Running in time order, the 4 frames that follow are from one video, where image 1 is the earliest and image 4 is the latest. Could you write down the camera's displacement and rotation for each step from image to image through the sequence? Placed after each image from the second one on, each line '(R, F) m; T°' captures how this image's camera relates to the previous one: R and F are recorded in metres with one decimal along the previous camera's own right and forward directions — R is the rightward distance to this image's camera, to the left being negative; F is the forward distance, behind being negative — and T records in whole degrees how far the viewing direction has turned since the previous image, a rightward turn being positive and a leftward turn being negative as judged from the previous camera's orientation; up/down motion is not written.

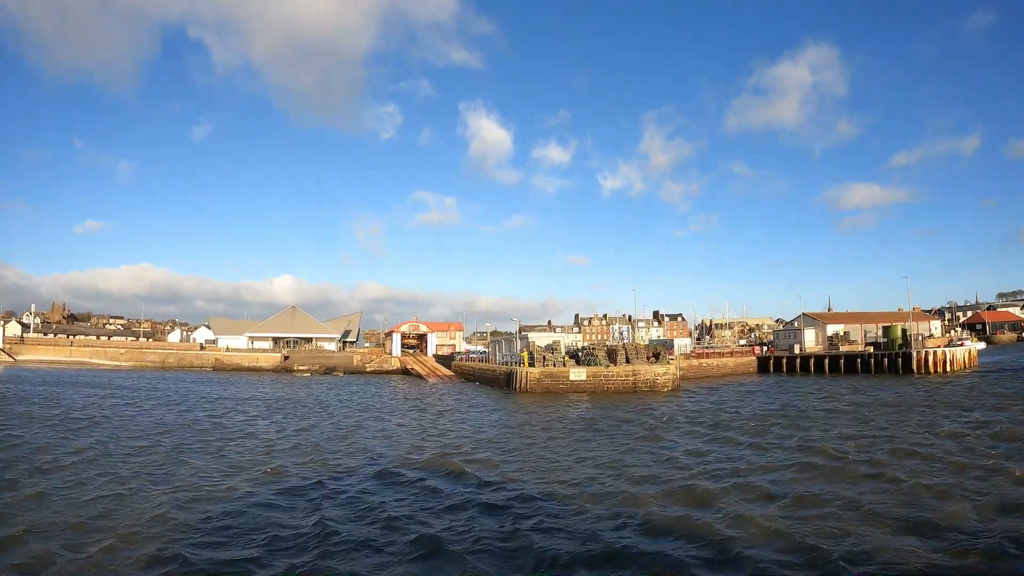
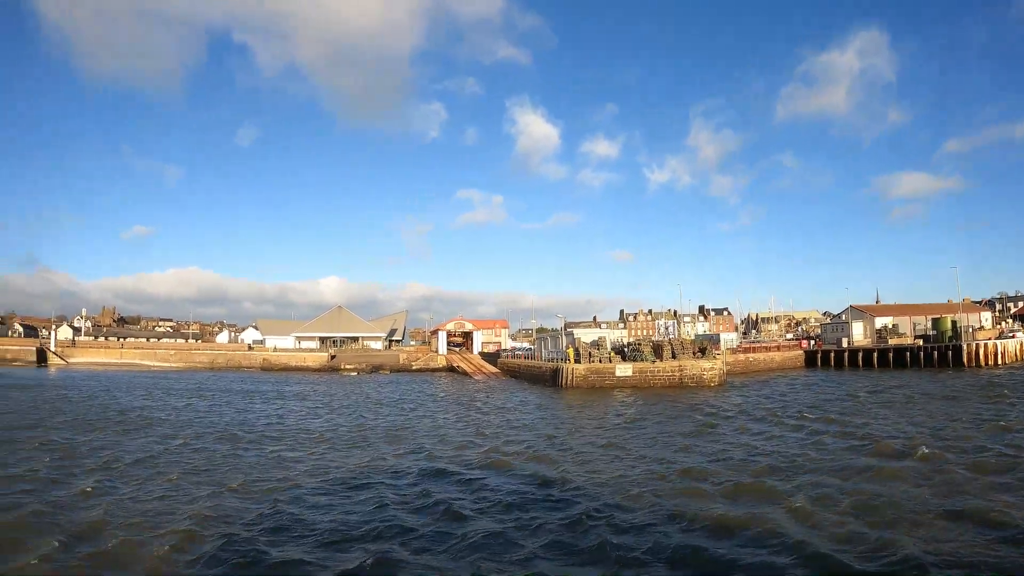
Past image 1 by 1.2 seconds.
(-0.7, +0.1) m; -2°
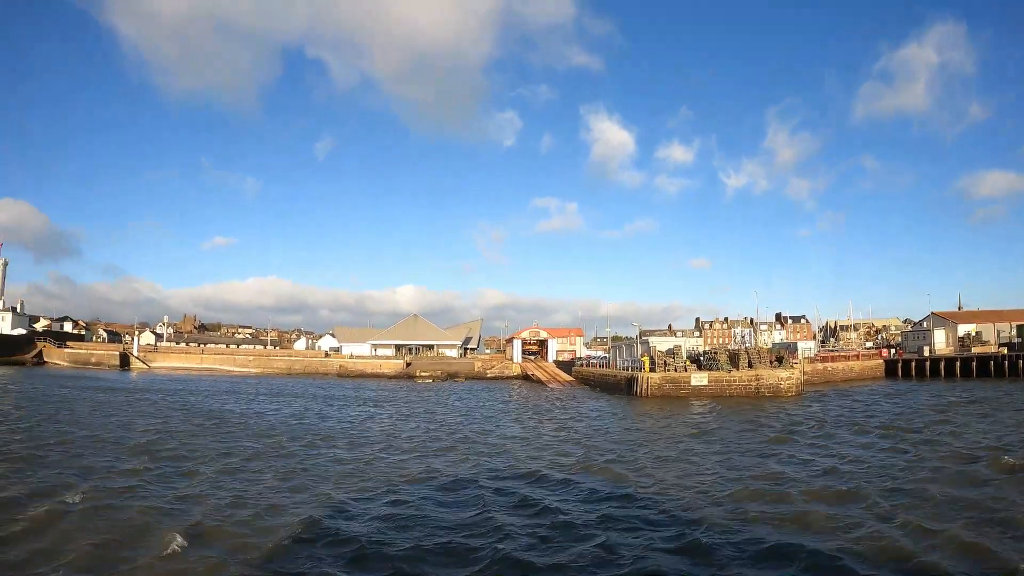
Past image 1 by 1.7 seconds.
(-1.2, -0.1) m; -4°
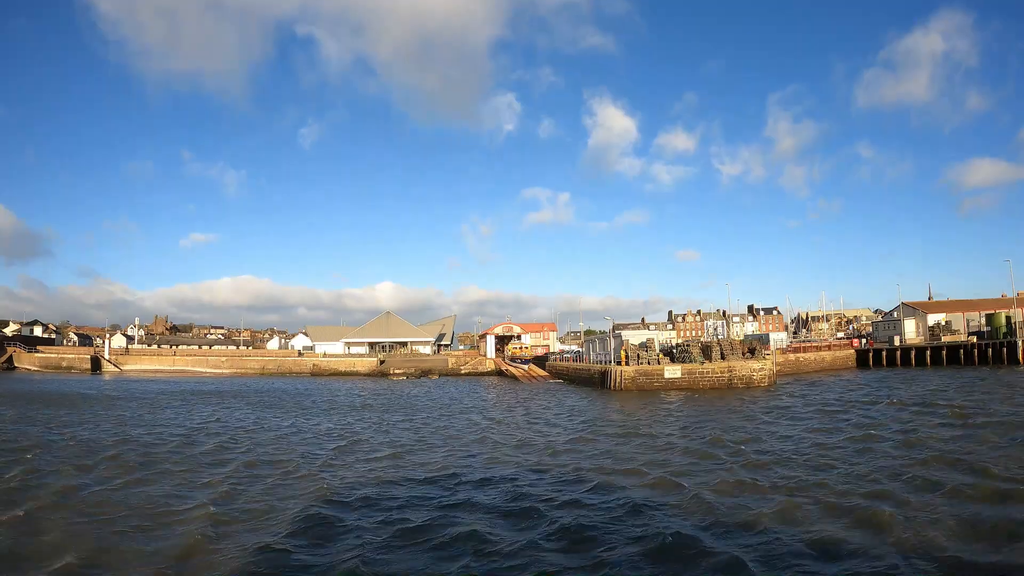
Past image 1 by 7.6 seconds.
(+0.5, +0.1) m; +1°
